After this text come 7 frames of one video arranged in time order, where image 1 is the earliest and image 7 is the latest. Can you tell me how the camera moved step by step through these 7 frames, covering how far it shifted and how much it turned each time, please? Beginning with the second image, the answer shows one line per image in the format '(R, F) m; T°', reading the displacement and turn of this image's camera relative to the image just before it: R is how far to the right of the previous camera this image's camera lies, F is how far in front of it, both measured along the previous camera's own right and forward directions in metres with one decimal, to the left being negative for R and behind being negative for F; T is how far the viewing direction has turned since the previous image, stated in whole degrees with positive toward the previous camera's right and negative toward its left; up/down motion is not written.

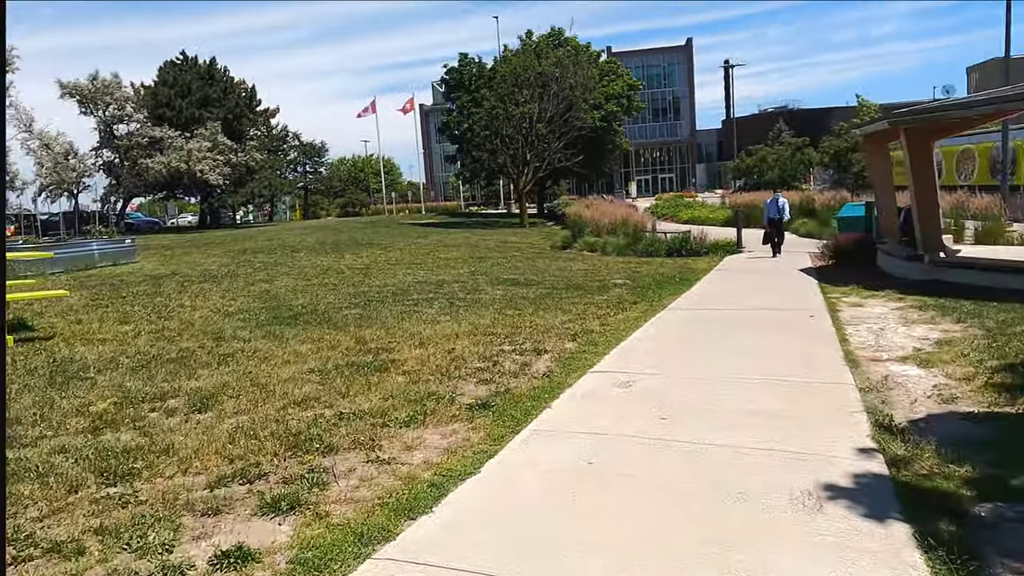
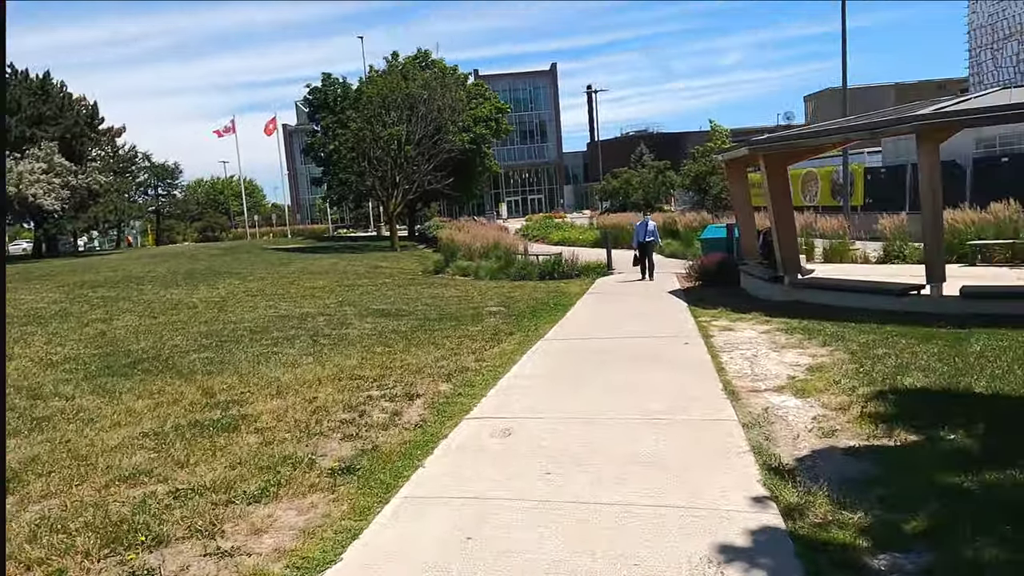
(+0.1, +0.5) m; +9°
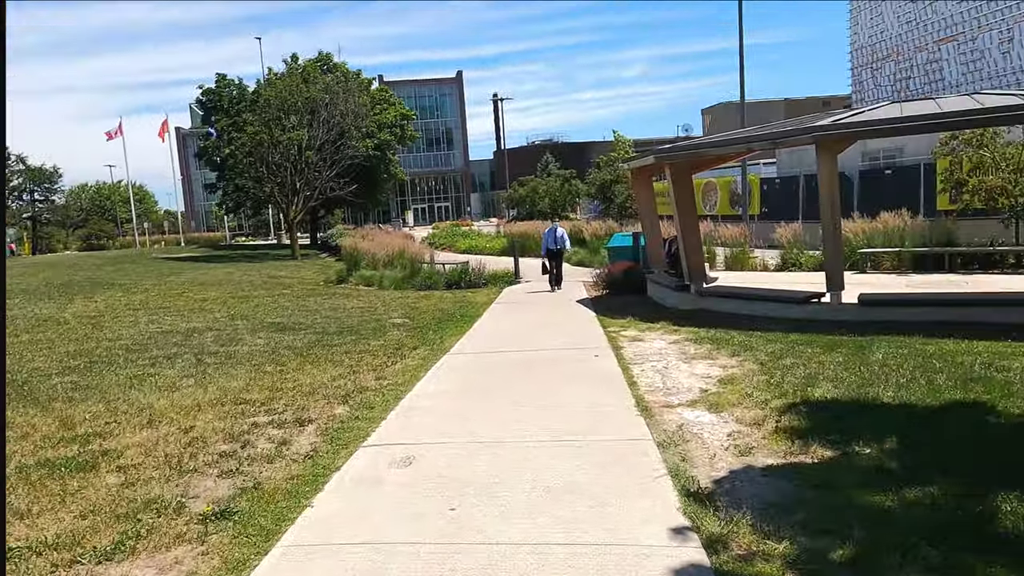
(+0.1, +0.4) m; +7°
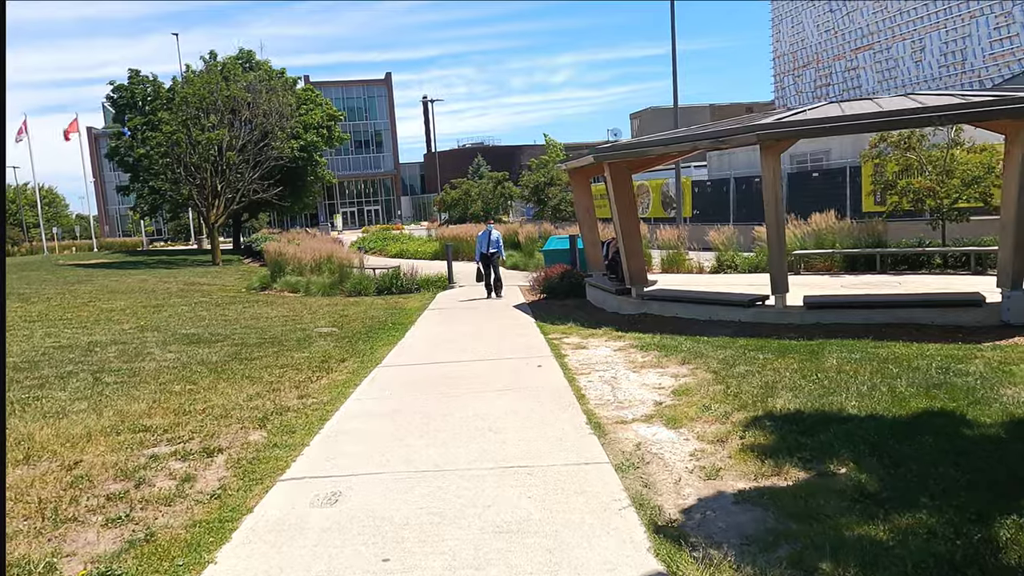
(0.0, +0.6) m; +5°
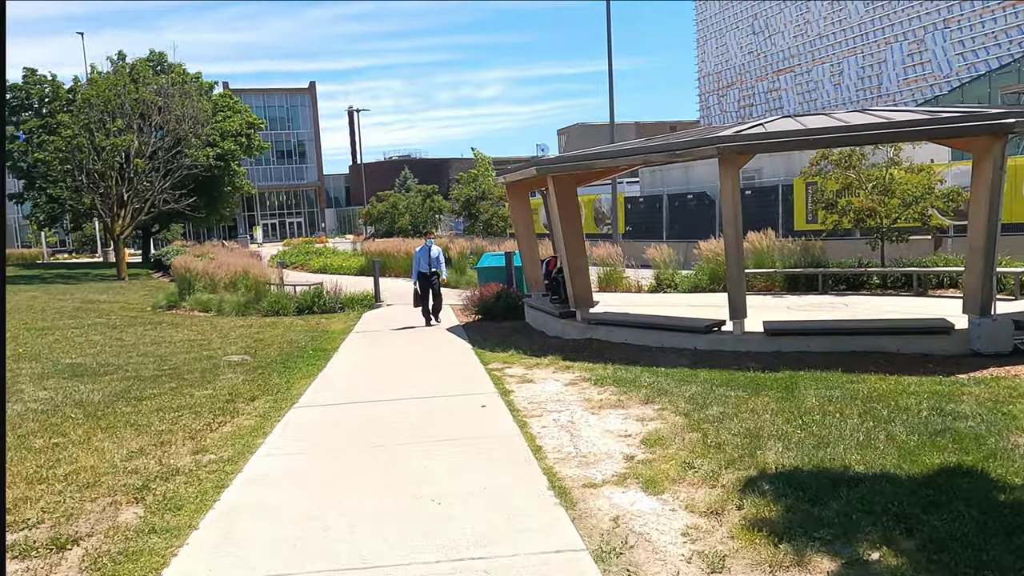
(-0.1, +1.1) m; +6°
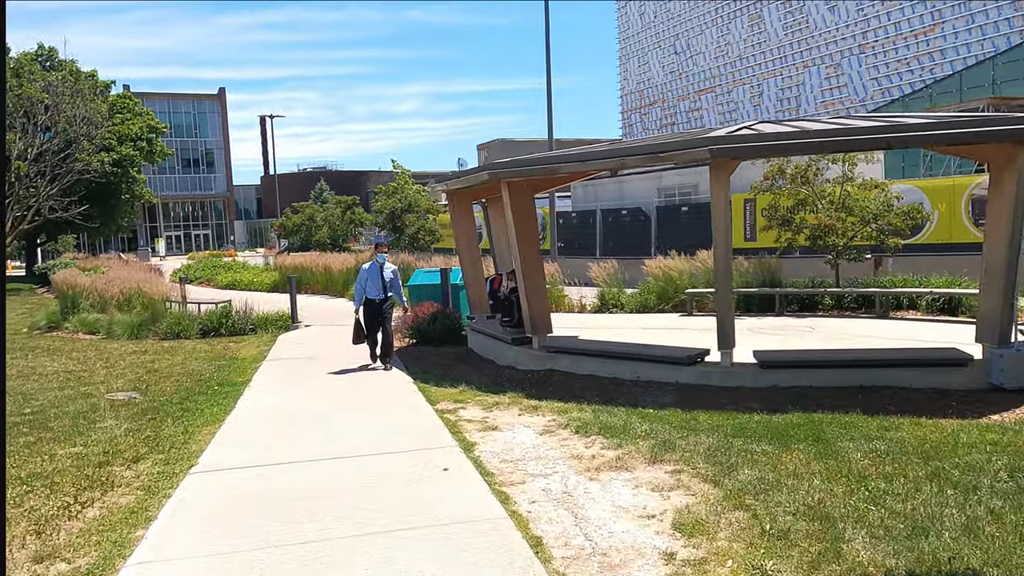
(-0.4, +1.6) m; +6°
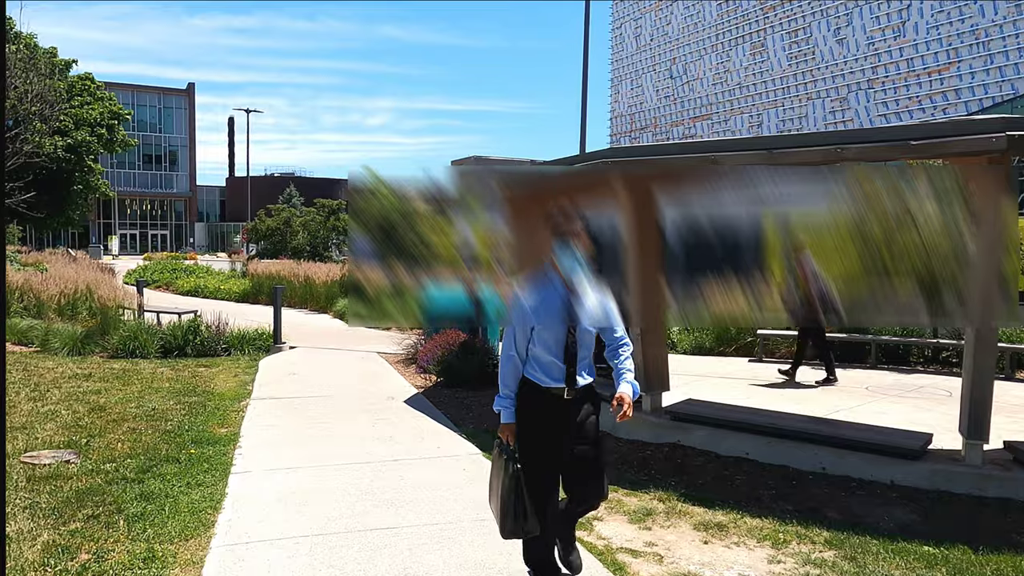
(-1.4, +2.9) m; +3°
